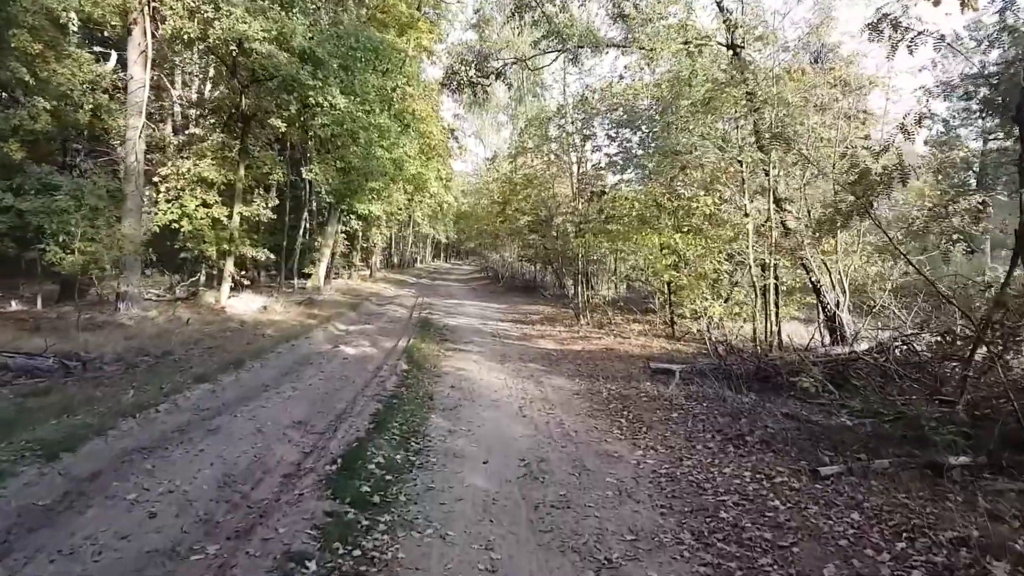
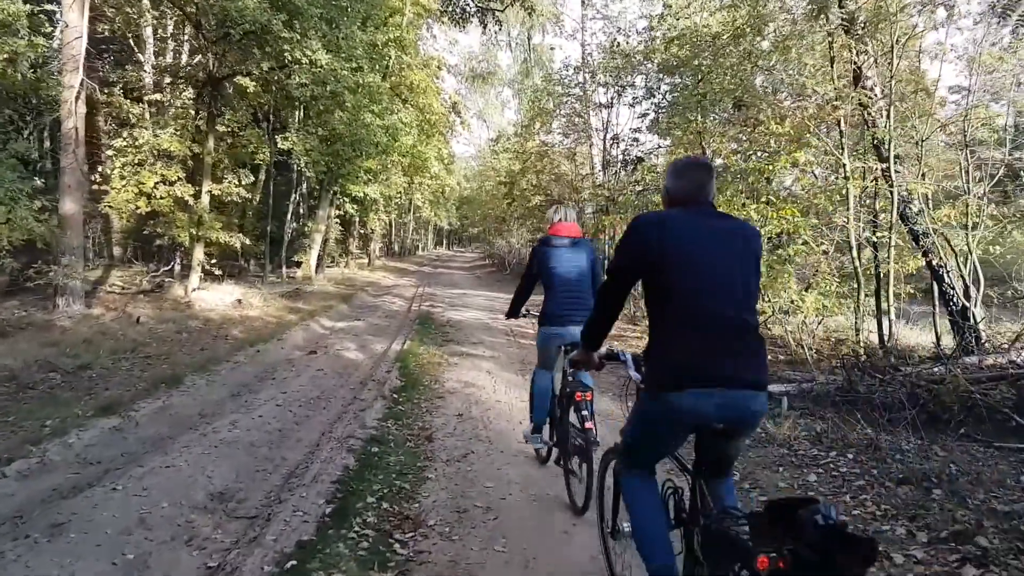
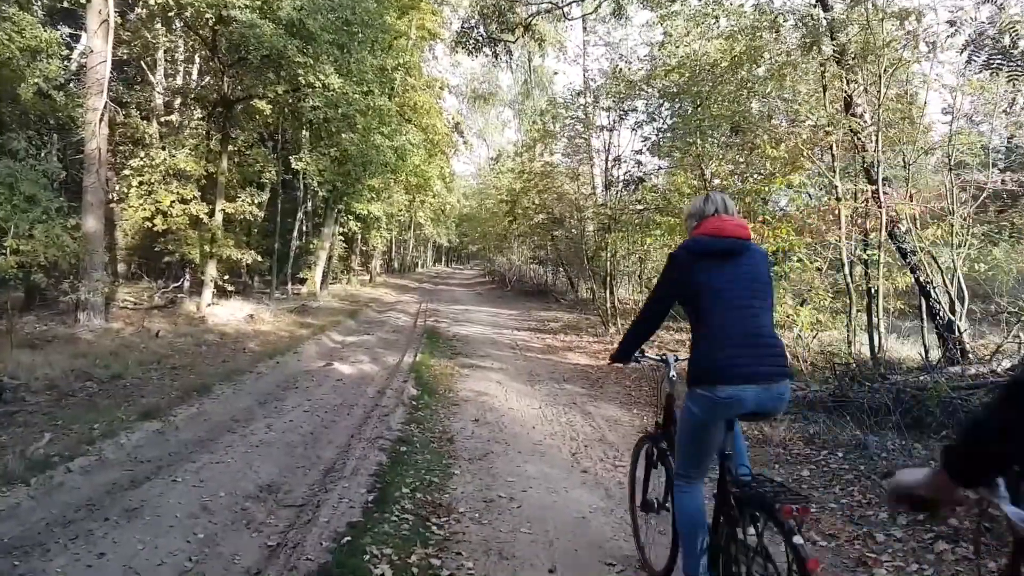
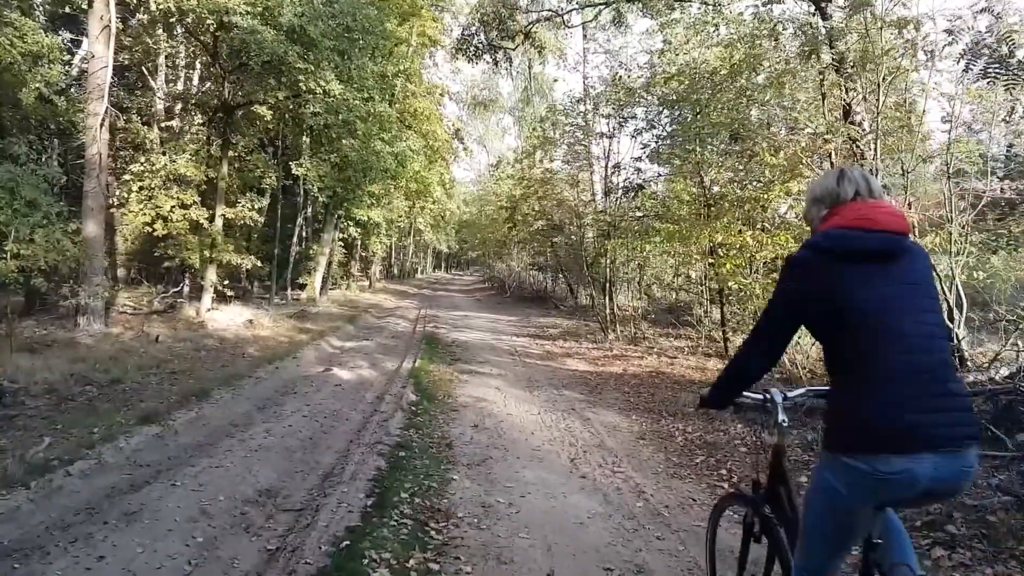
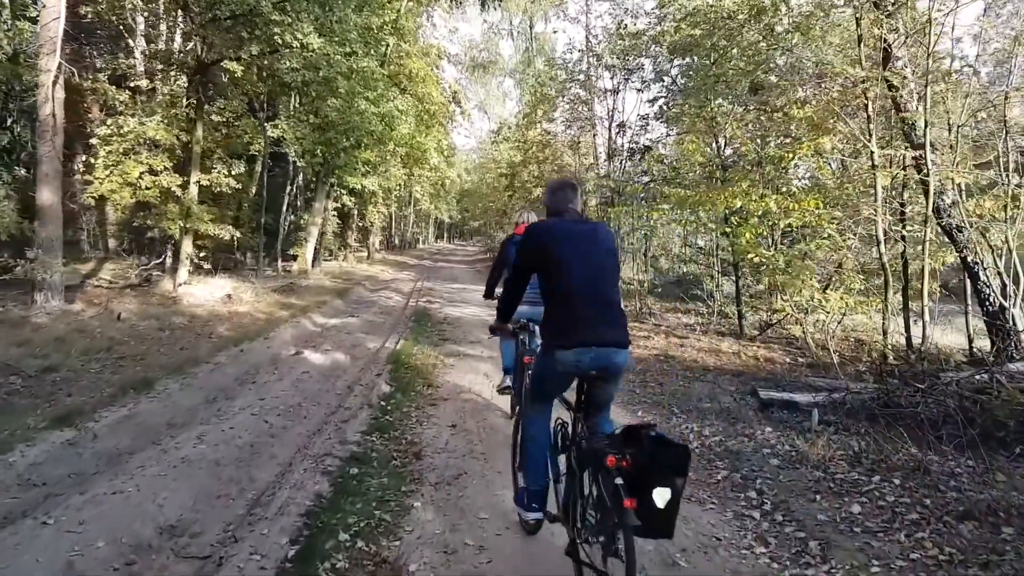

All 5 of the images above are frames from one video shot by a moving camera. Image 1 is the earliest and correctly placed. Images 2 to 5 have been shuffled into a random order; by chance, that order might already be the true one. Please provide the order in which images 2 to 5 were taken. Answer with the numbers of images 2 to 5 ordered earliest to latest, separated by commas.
4, 3, 2, 5
